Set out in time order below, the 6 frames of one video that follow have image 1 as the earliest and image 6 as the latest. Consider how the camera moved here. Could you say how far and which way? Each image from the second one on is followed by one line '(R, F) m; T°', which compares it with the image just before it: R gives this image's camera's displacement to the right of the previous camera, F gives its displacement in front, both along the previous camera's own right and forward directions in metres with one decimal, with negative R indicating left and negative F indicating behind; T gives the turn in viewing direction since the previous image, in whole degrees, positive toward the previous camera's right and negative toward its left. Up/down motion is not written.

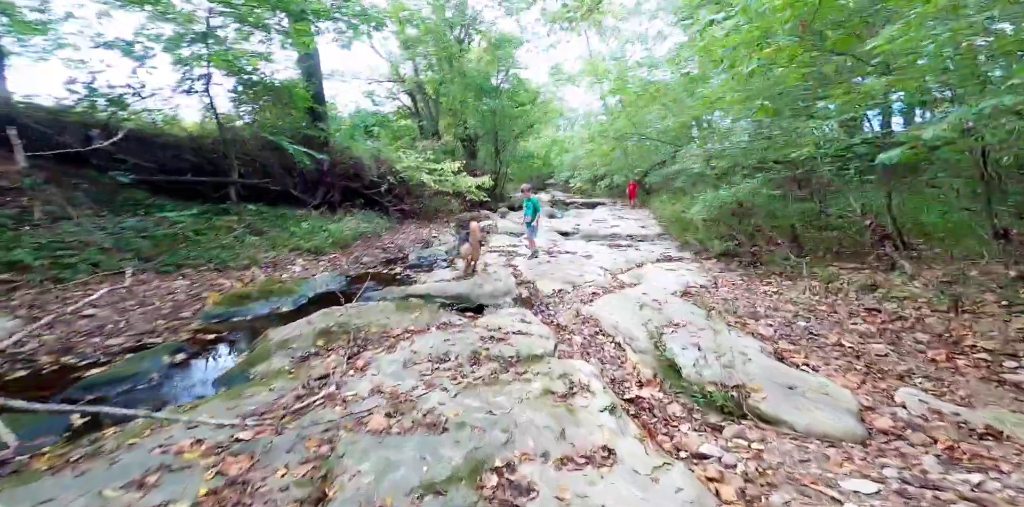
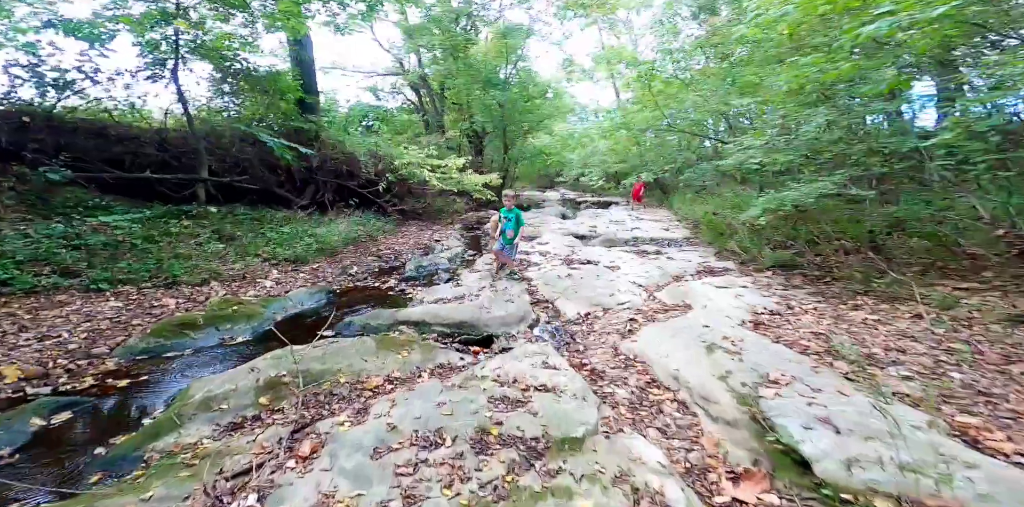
(-0.1, +1.4) m; -1°
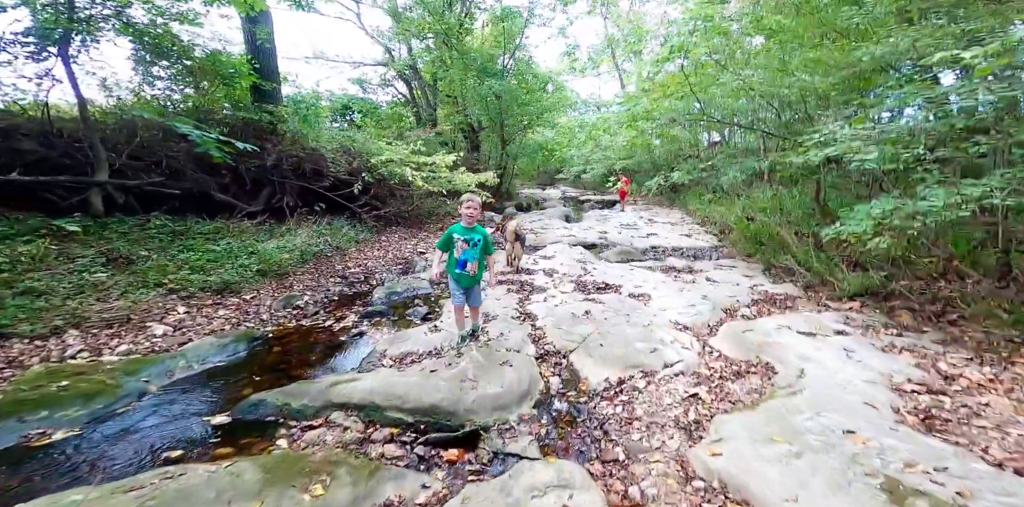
(0.0, +1.8) m; 0°
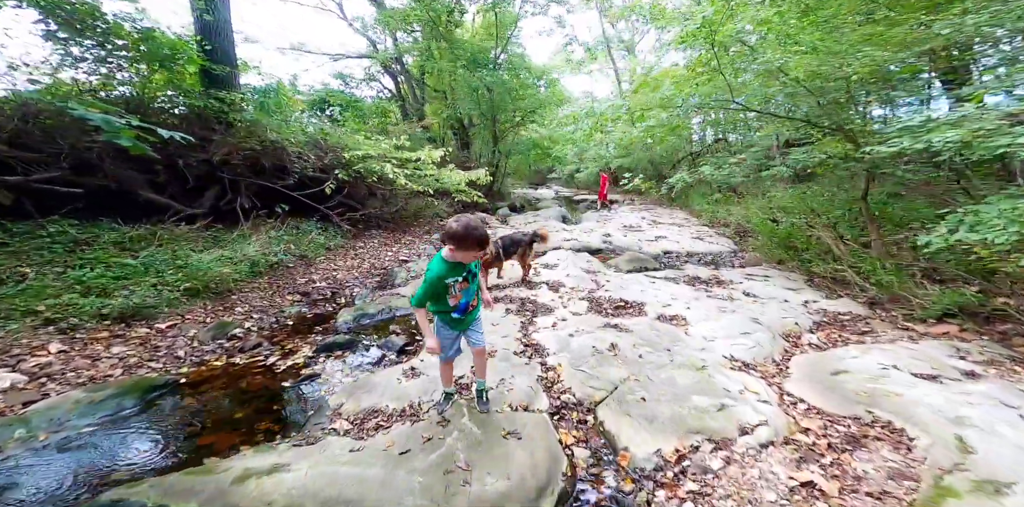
(-0.1, +1.2) m; +1°
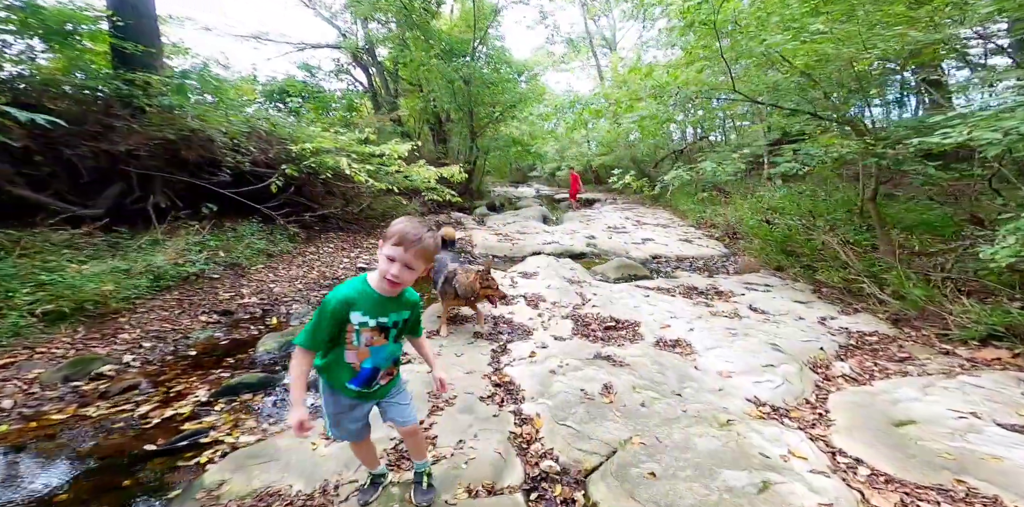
(+0.1, +0.9) m; +3°
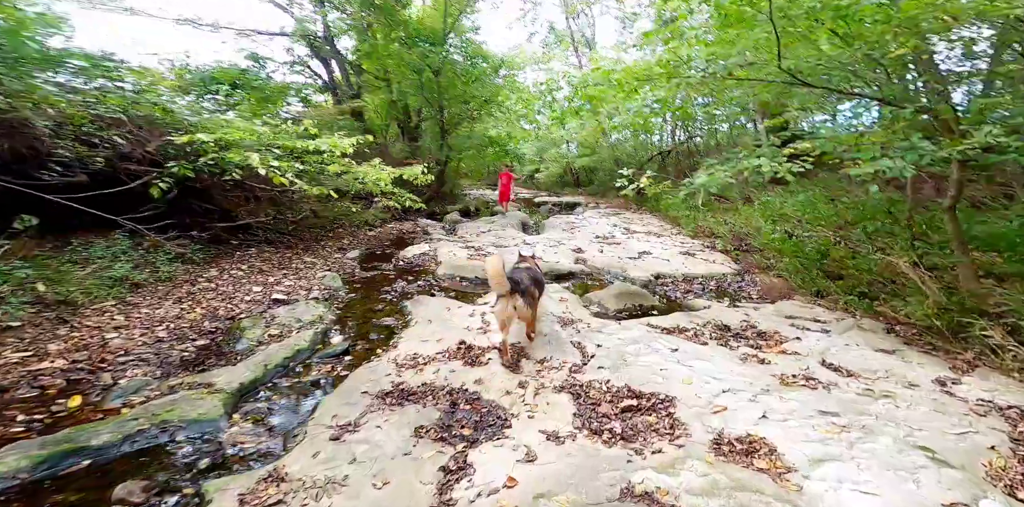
(+0.1, +1.5) m; +3°
